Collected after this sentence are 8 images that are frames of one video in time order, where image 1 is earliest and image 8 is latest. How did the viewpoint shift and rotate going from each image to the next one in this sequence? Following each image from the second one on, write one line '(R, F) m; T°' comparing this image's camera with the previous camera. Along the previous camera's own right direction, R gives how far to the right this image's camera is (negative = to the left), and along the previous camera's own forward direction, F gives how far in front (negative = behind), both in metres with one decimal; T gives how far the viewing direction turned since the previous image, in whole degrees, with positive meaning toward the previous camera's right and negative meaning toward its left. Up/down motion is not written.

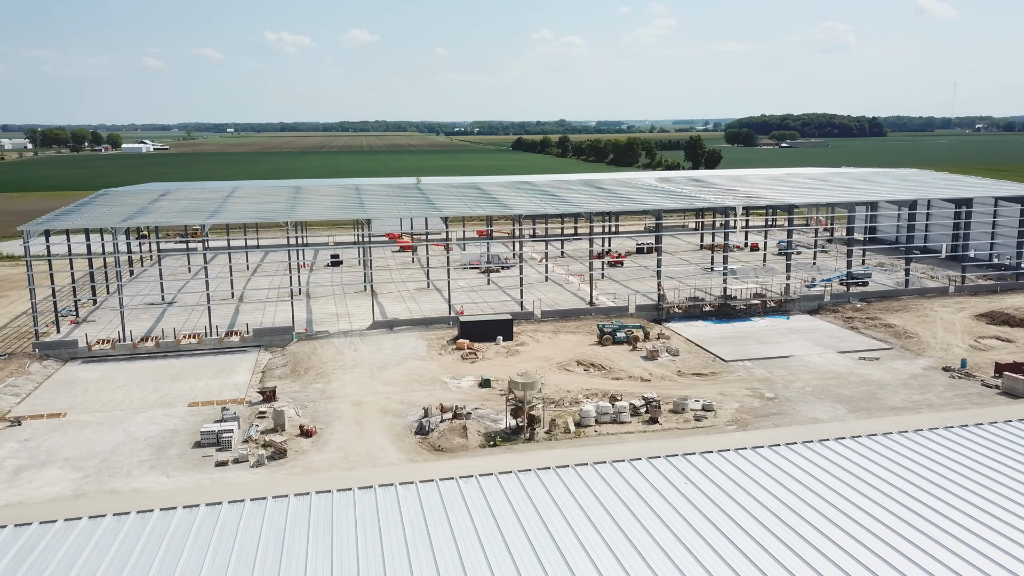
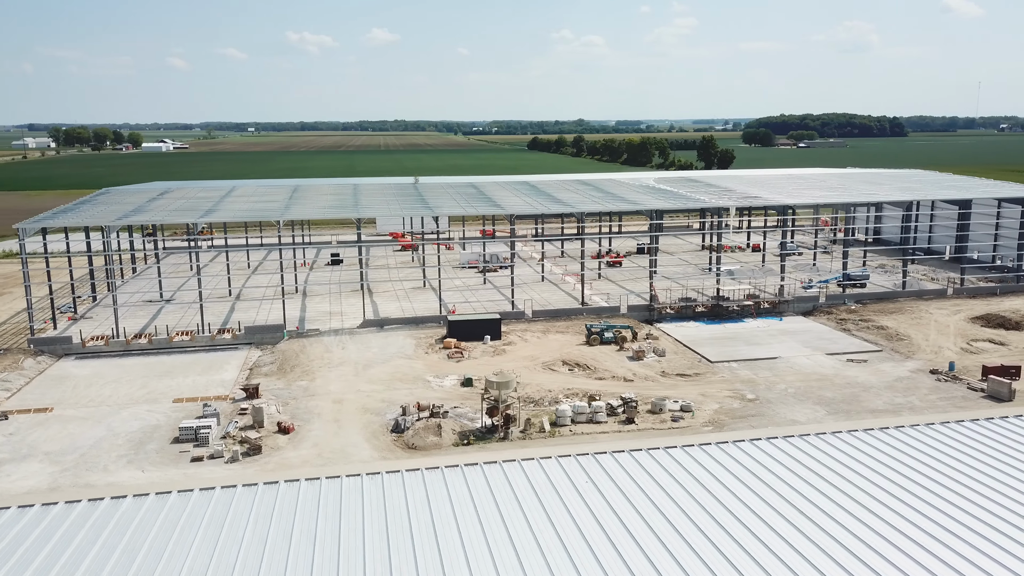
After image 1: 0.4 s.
(+1.0, -0.1) m; -1°
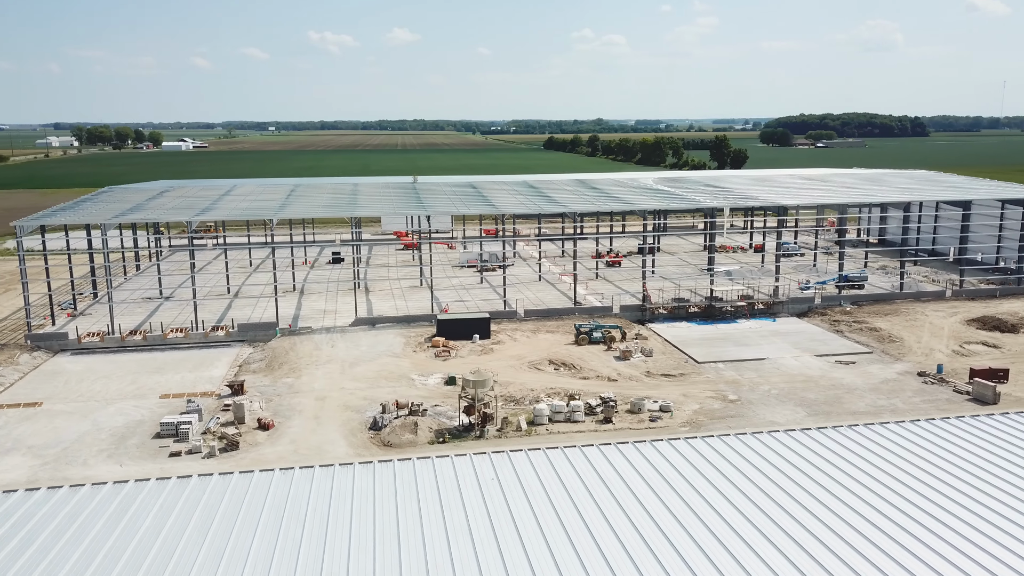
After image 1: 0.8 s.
(+1.0, -0.1) m; -1°
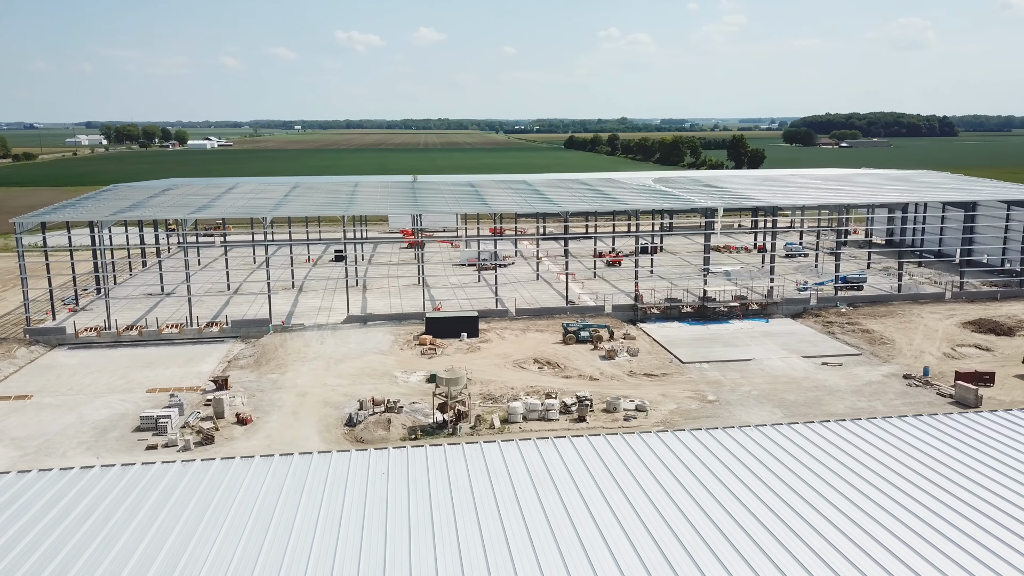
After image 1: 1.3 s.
(+1.2, -0.1) m; -2°
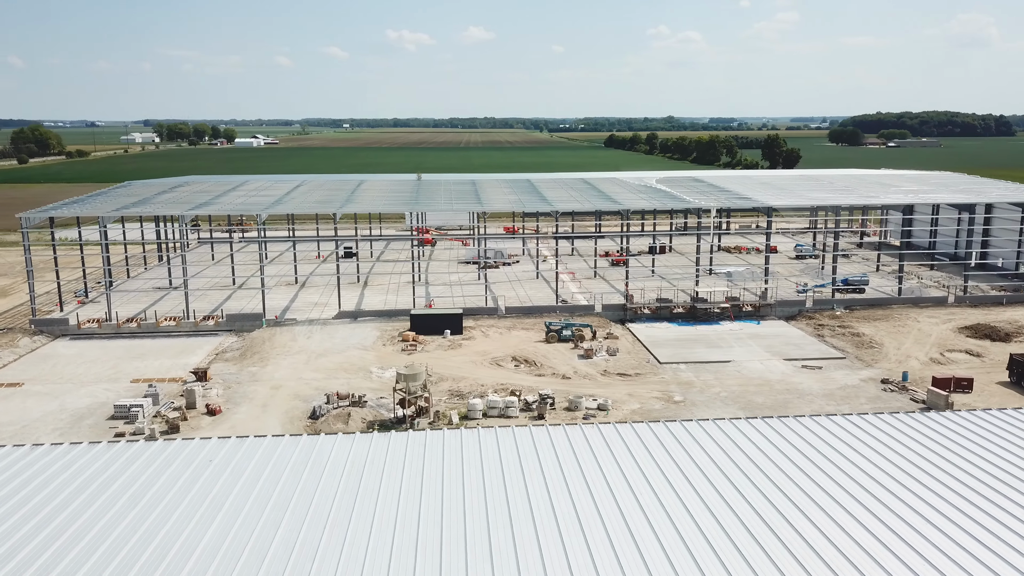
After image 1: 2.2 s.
(+2.2, -0.2) m; -3°
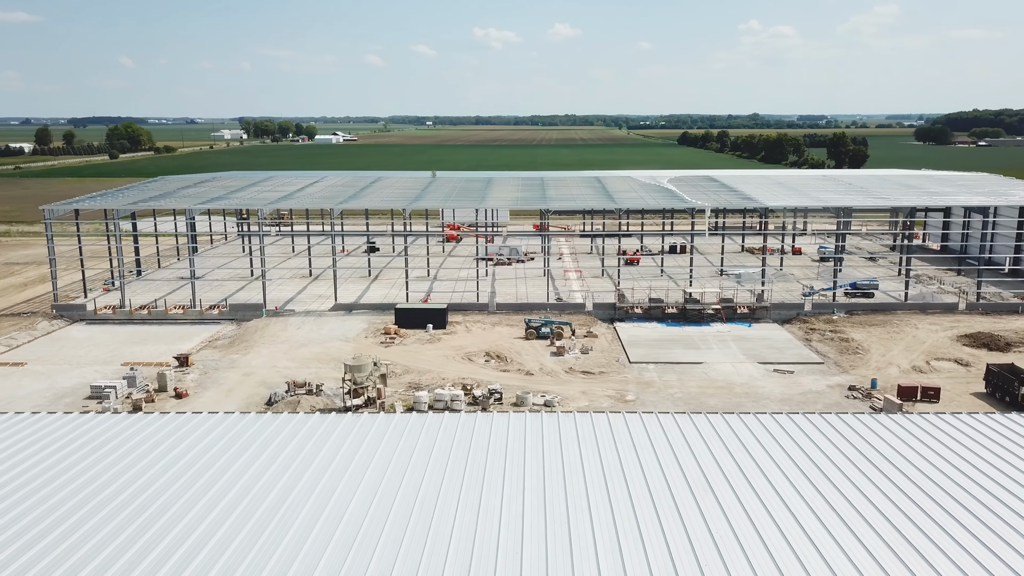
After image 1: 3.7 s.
(+3.5, -0.2) m; -6°
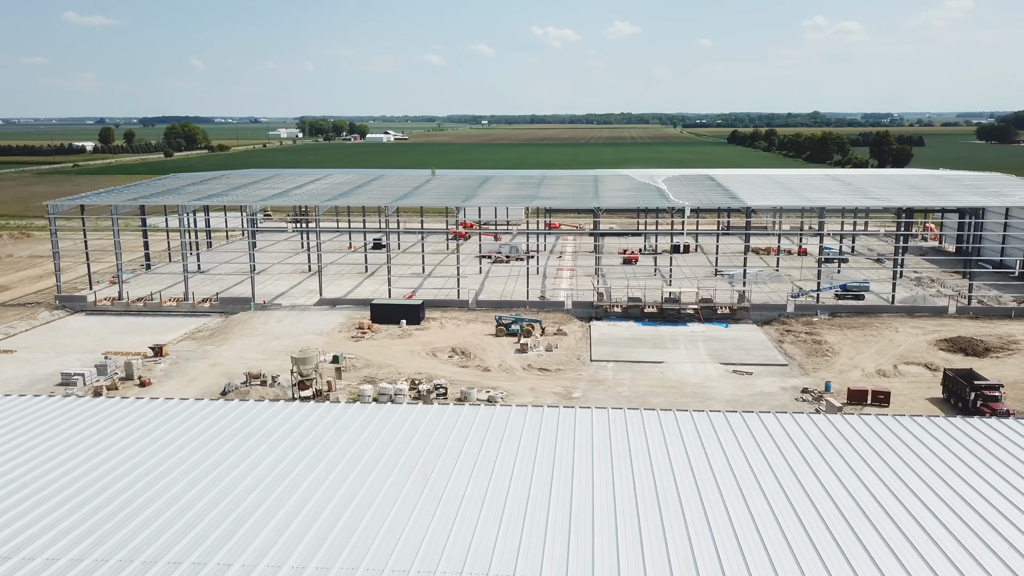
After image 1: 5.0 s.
(+3.0, -0.2) m; -4°
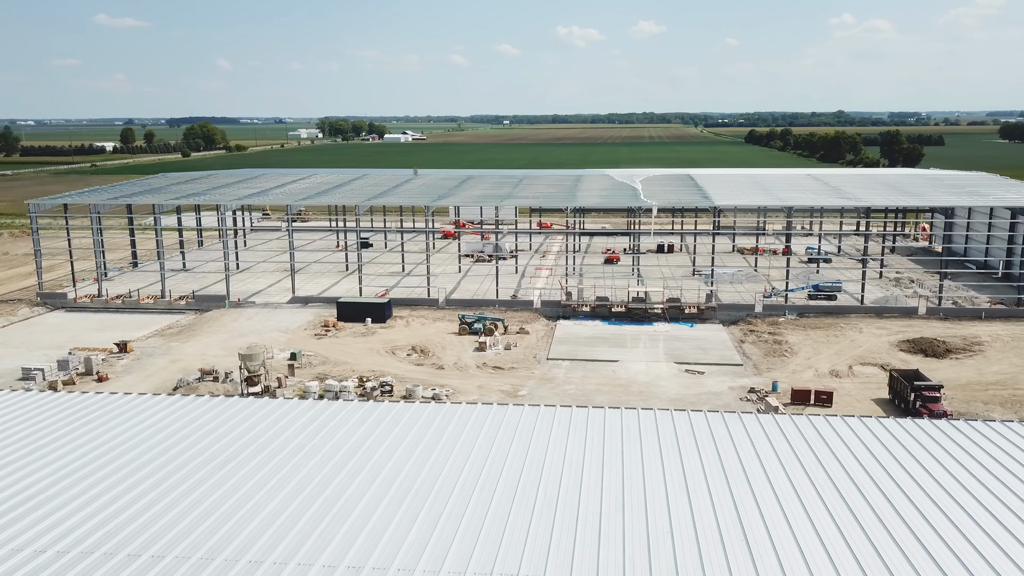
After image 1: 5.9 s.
(+2.1, -0.1) m; -2°
